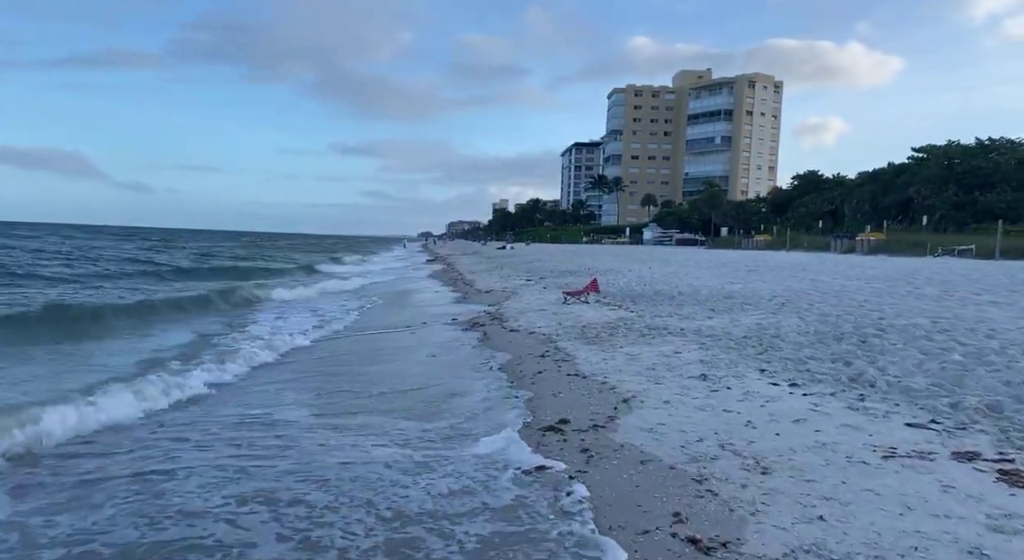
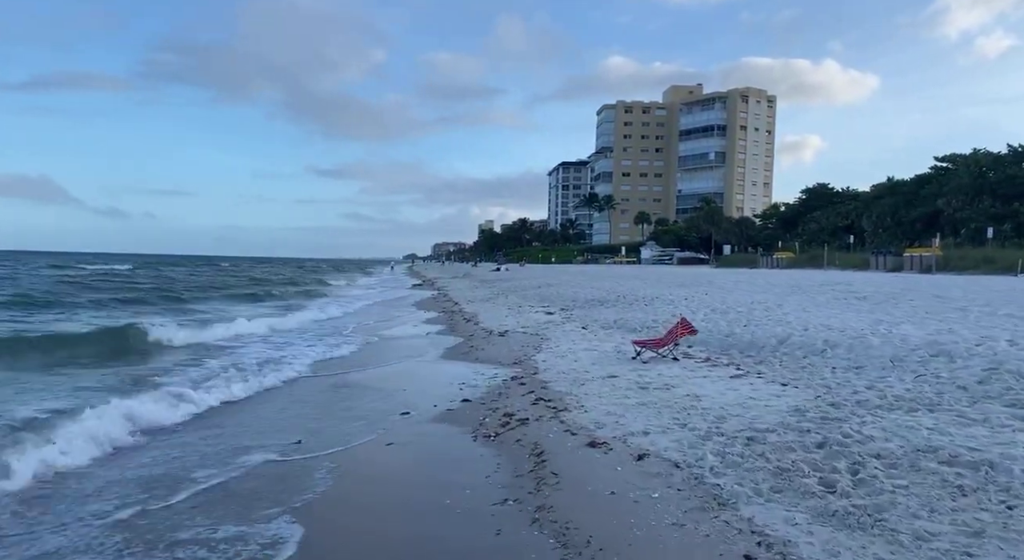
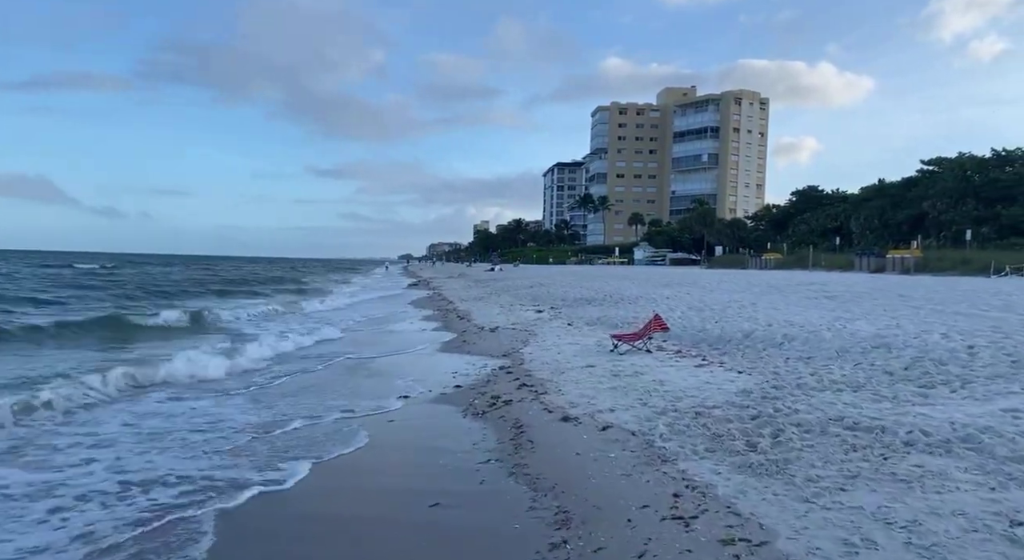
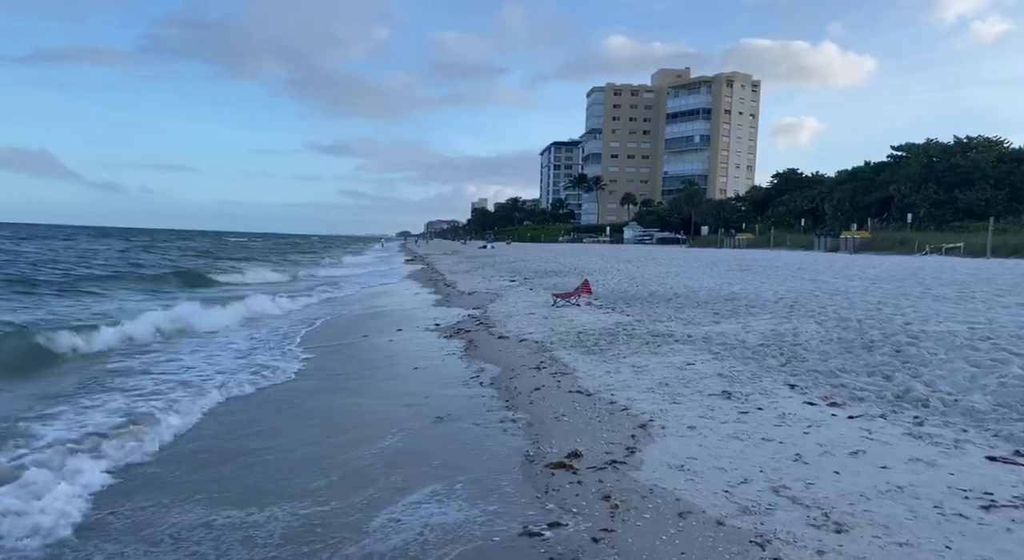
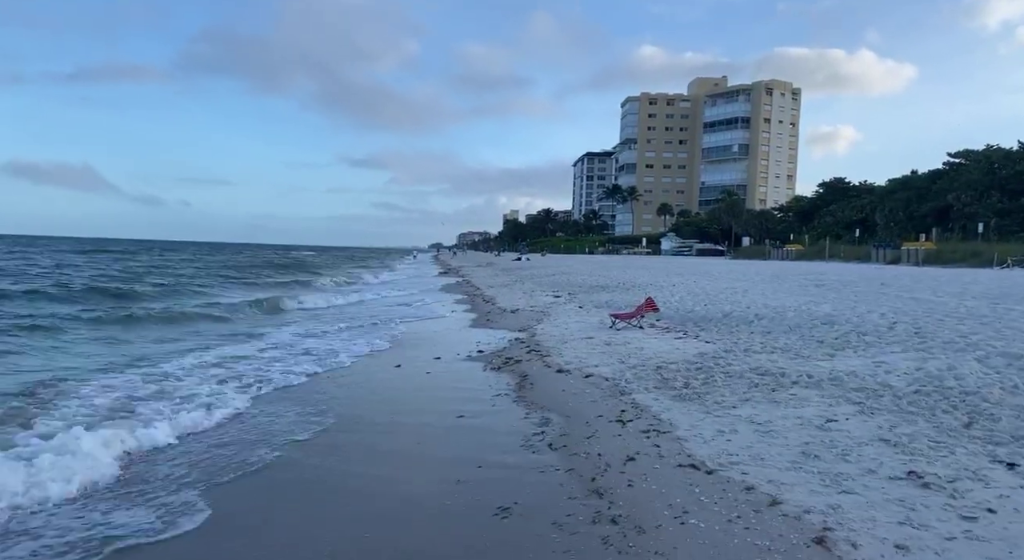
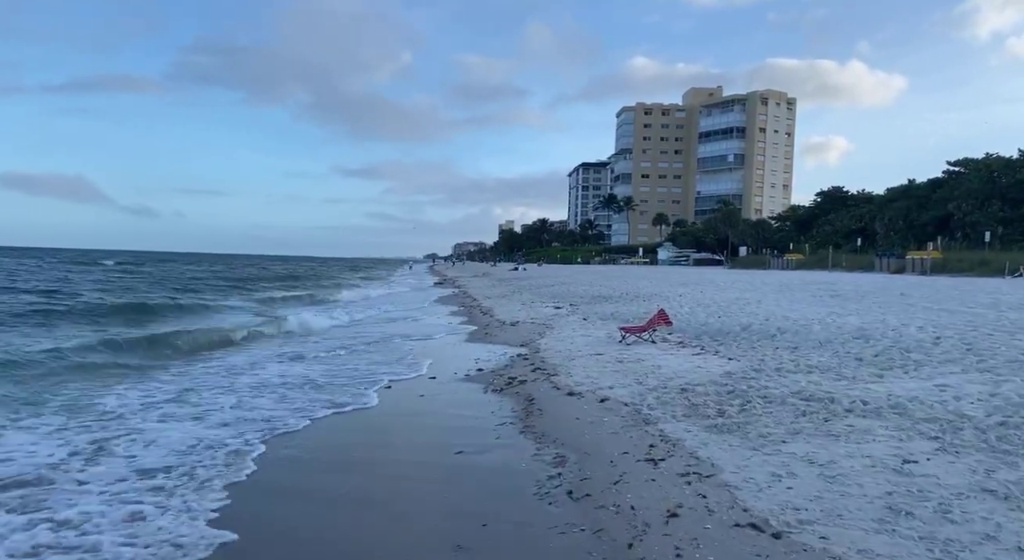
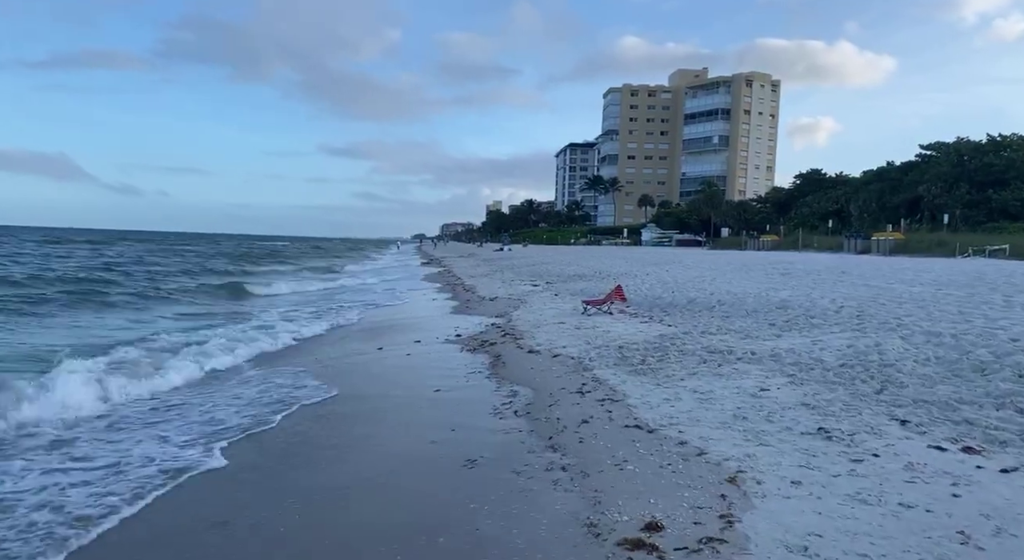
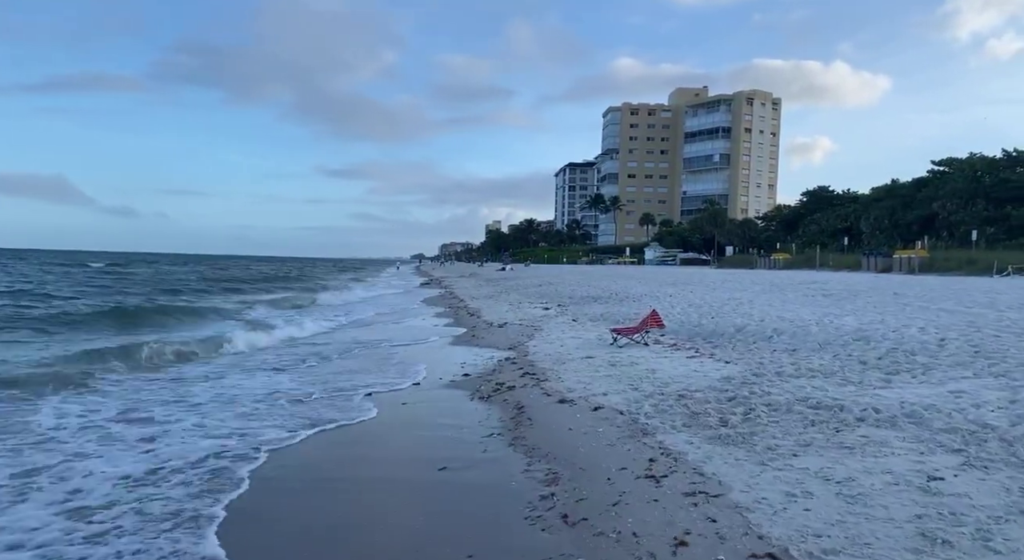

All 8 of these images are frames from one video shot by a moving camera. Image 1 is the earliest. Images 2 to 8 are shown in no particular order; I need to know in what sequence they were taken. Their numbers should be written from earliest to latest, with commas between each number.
4, 7, 5, 6, 8, 3, 2
